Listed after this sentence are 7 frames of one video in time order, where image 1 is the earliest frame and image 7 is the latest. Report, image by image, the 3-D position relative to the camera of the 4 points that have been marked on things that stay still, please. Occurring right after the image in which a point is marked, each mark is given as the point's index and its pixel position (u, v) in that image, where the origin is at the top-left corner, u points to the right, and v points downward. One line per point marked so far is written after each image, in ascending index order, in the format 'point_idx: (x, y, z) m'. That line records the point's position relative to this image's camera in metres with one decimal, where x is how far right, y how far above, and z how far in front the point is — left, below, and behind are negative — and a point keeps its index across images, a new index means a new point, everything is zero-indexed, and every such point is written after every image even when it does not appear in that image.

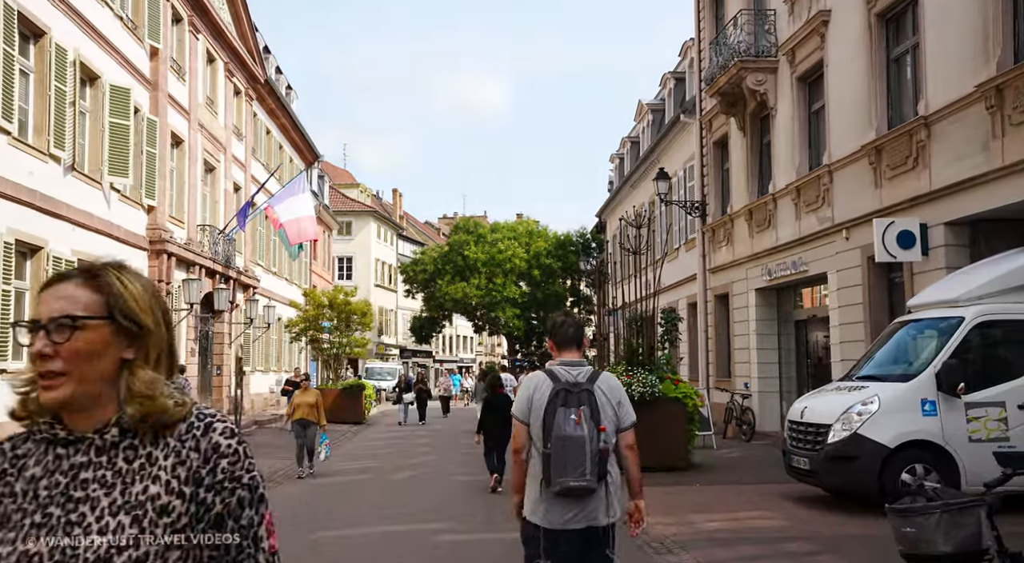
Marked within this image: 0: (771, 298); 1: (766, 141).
0: (+5.2, -0.3, +19.6) m
1: (+5.1, +2.8, +19.6) m
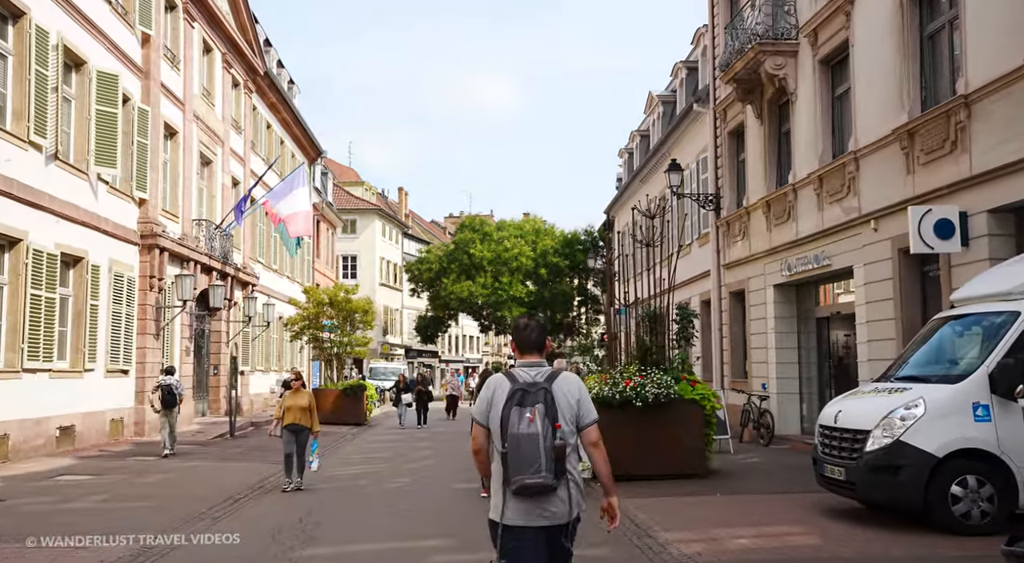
0: (+5.3, -0.2, +18.7) m
1: (+5.2, +2.9, +18.6) m
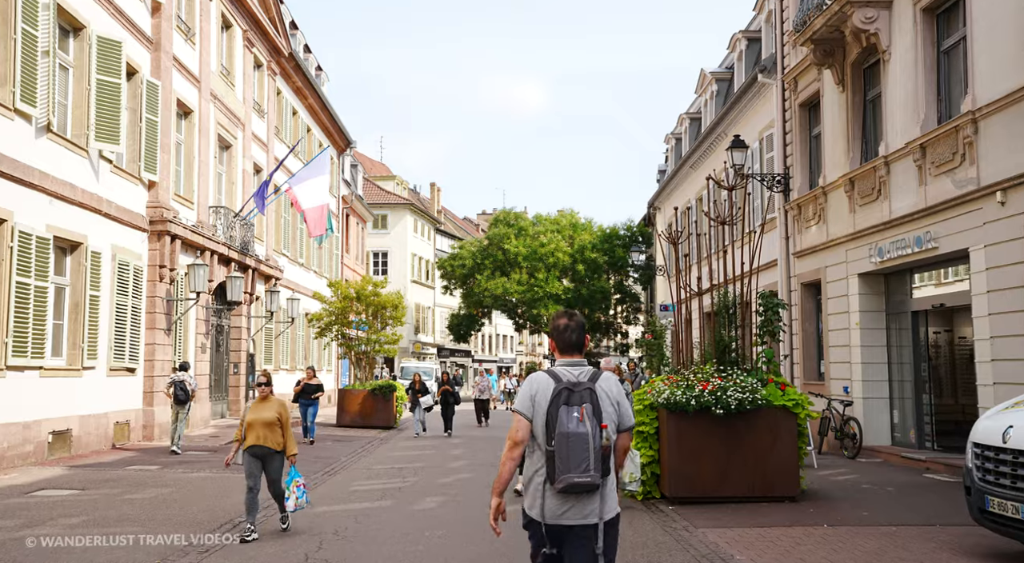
0: (+6.1, 0.0, +16.3) m
1: (+6.0, +3.1, +16.3) m
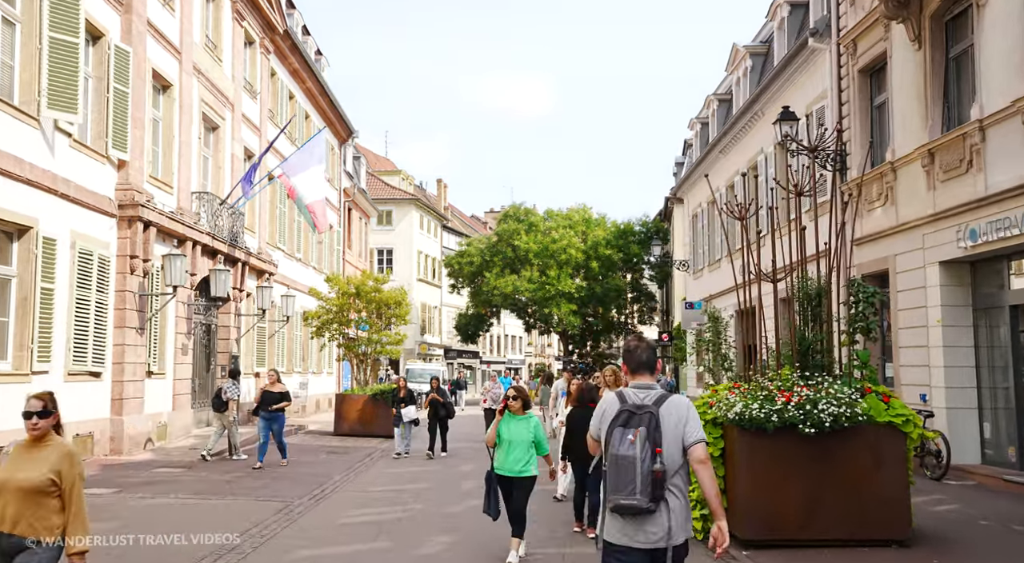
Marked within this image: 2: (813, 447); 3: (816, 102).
0: (+6.4, +0.1, +13.9) m
1: (+6.3, +3.3, +13.8) m
2: (+2.7, -1.5, +8.6) m
3: (+5.9, +3.5, +18.8) m
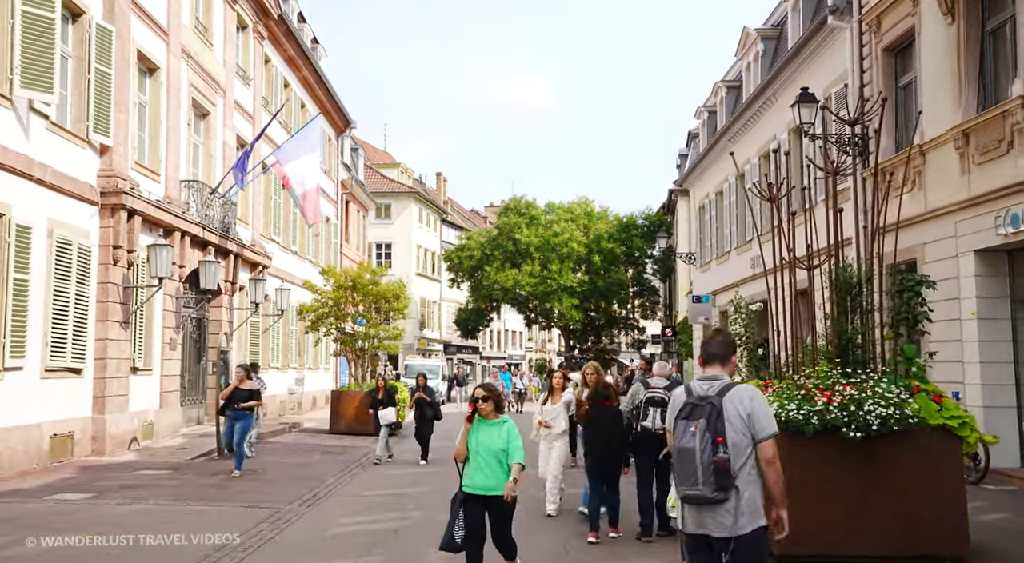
0: (+6.5, +0.2, +12.9) m
1: (+6.4, +3.4, +12.9) m
2: (+2.8, -1.3, +7.6) m
3: (+5.9, +3.6, +17.8) m
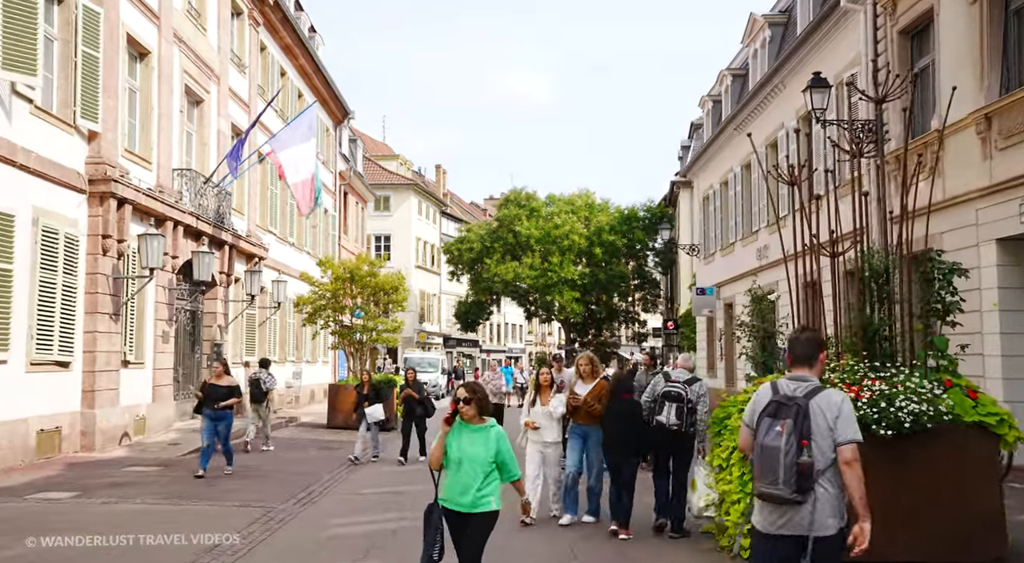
0: (+6.5, +0.4, +12.4) m
1: (+6.4, +3.5, +12.3) m
2: (+2.8, -1.3, +7.1) m
3: (+6.0, +3.8, +17.3) m
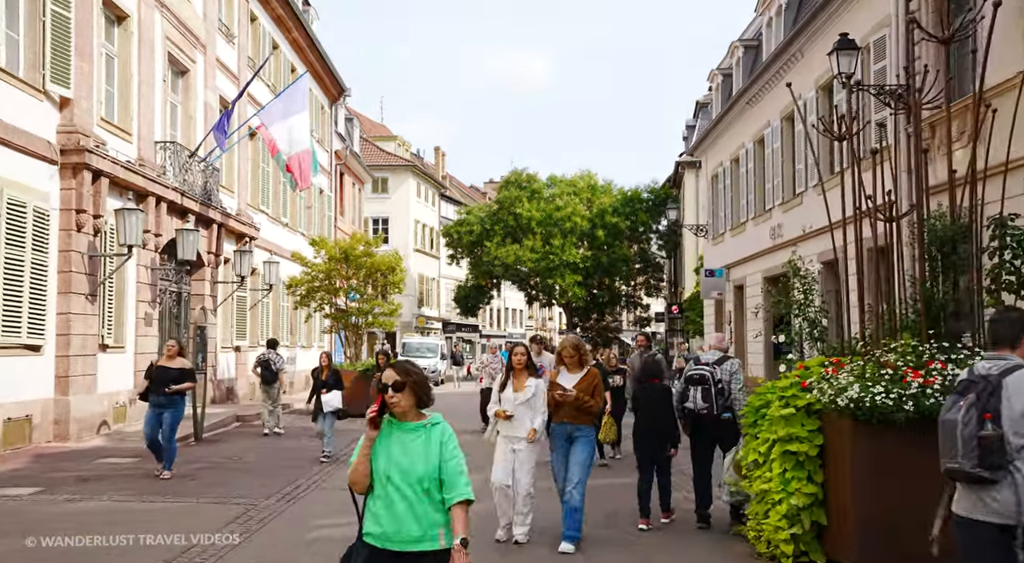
0: (+6.6, +0.7, +11.3) m
1: (+6.5, +3.8, +11.2) m
2: (+2.9, -1.0, +6.1) m
3: (+6.0, +4.2, +16.2) m
